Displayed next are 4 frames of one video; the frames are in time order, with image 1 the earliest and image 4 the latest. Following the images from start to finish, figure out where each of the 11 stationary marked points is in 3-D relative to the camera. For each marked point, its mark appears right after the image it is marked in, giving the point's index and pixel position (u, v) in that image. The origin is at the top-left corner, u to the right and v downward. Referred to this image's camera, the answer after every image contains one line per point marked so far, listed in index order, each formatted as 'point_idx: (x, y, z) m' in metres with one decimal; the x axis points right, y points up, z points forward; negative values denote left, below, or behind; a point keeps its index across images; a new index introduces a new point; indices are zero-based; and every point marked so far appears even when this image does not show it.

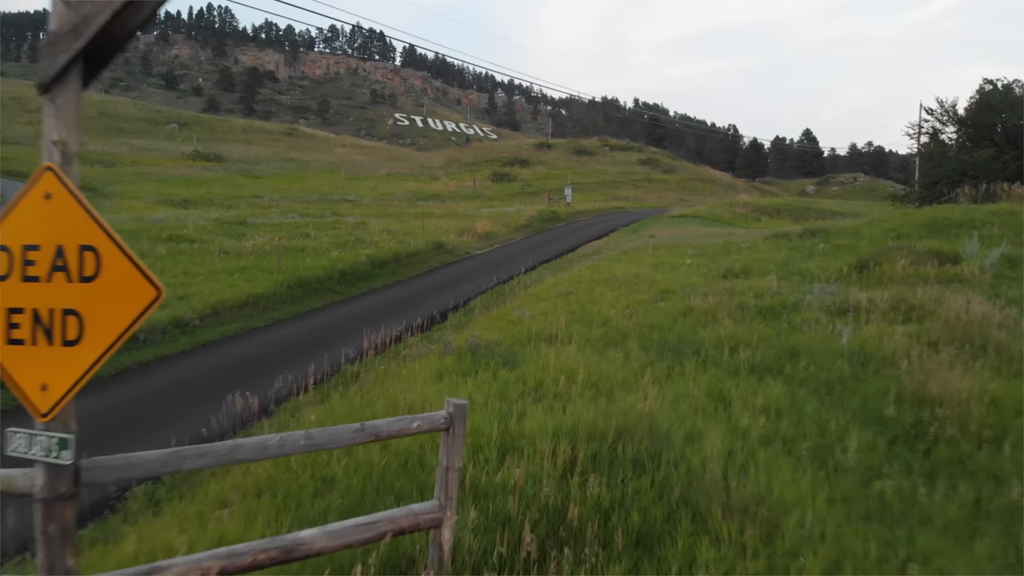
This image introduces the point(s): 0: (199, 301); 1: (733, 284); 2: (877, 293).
0: (-3.7, -0.2, +10.0) m
1: (+2.3, 0.0, +8.7) m
2: (+3.4, 0.0, +7.9) m
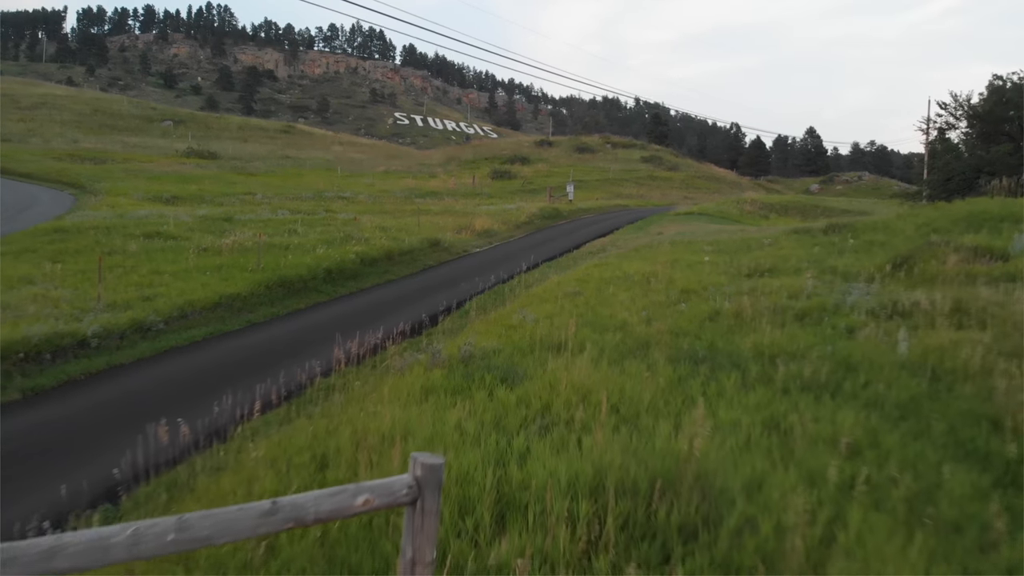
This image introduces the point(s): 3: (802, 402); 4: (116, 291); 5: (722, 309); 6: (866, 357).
0: (-3.7, -0.2, +9.0) m
1: (+2.3, 0.0, +7.7) m
2: (+3.4, 0.0, +6.9) m
3: (+1.4, -0.6, +4.1) m
4: (-4.4, 0.0, +9.3) m
5: (+1.6, -0.2, +6.6) m
6: (+2.2, -0.4, +5.2) m
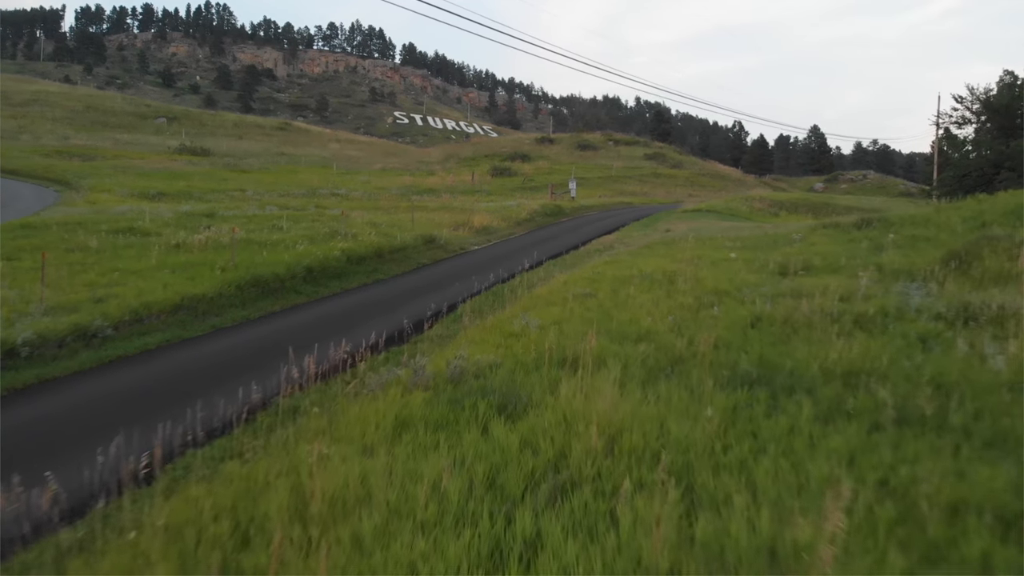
0: (-3.7, -0.2, +7.9) m
1: (+2.3, 0.0, +6.6) m
2: (+3.4, 0.0, +5.8) m
3: (+1.4, -0.6, +3.0) m
4: (-4.4, 0.0, +8.3) m
5: (+1.7, -0.2, +5.5) m
6: (+2.2, -0.4, +4.1) m
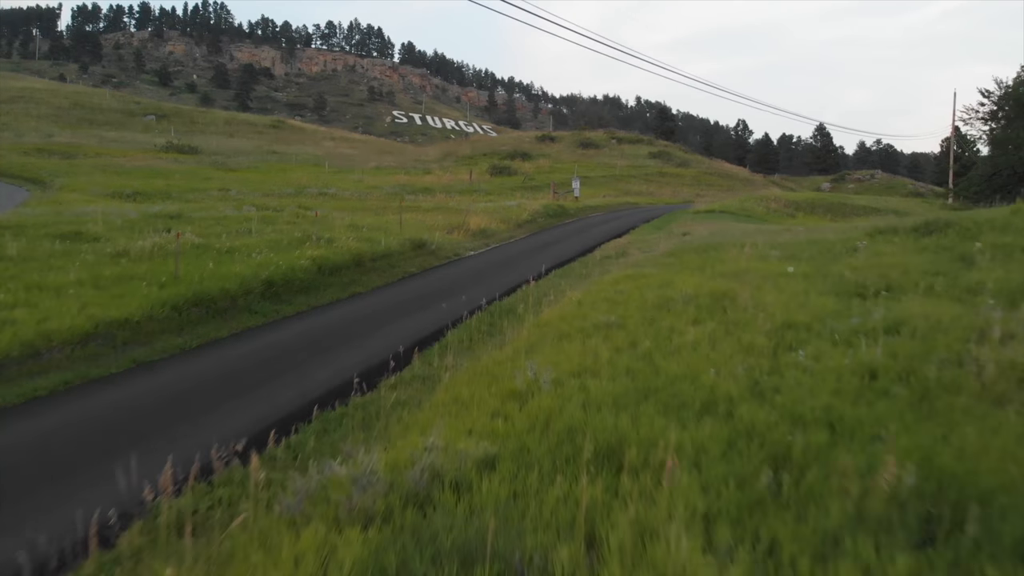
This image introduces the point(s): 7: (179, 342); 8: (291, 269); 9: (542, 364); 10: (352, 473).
0: (-3.7, -0.3, +6.2) m
1: (+2.3, -0.1, +4.9) m
2: (+3.4, -0.2, +4.1) m
3: (+1.4, -0.7, +1.3) m
4: (-4.4, -0.2, +6.6) m
5: (+1.7, -0.3, +3.8) m
6: (+2.2, -0.6, +2.4) m
7: (-2.7, -0.4, +6.8) m
8: (-2.4, +0.2, +9.2) m
9: (+0.2, -0.4, +4.3) m
10: (-0.5, -0.6, +2.9) m
